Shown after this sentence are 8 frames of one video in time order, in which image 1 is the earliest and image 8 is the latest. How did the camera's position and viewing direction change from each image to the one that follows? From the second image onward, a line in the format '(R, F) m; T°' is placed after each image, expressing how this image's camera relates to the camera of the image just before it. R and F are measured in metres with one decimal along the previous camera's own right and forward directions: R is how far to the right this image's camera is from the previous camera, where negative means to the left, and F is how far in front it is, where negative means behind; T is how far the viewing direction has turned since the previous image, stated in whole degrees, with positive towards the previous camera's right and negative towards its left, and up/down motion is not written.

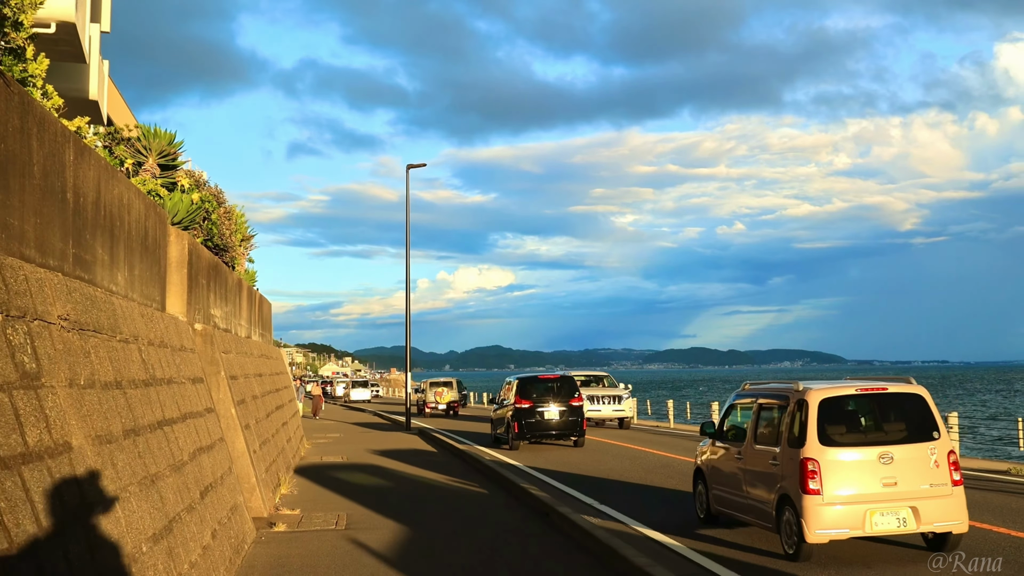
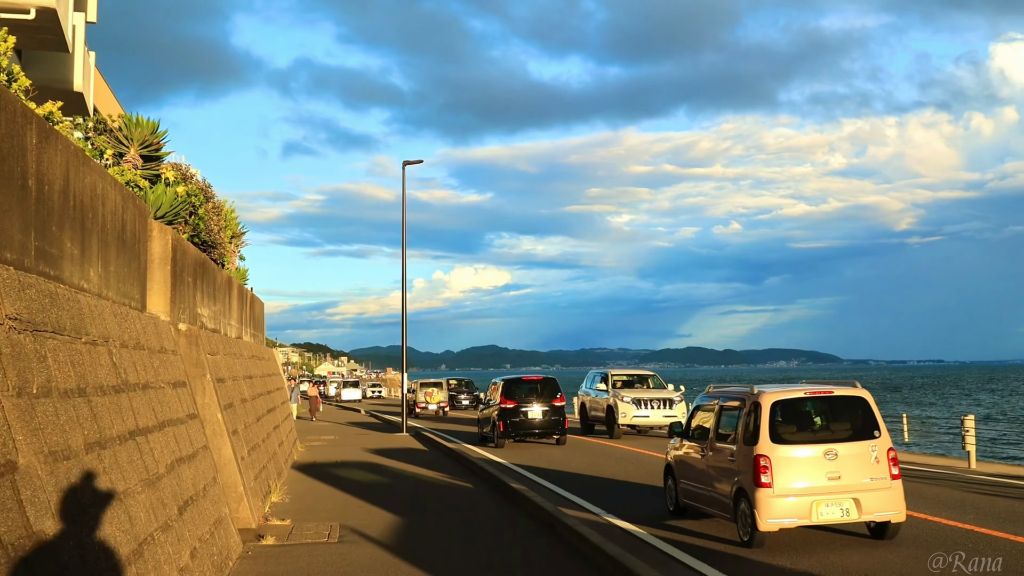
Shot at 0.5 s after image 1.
(-0.1, +0.8) m; 0°
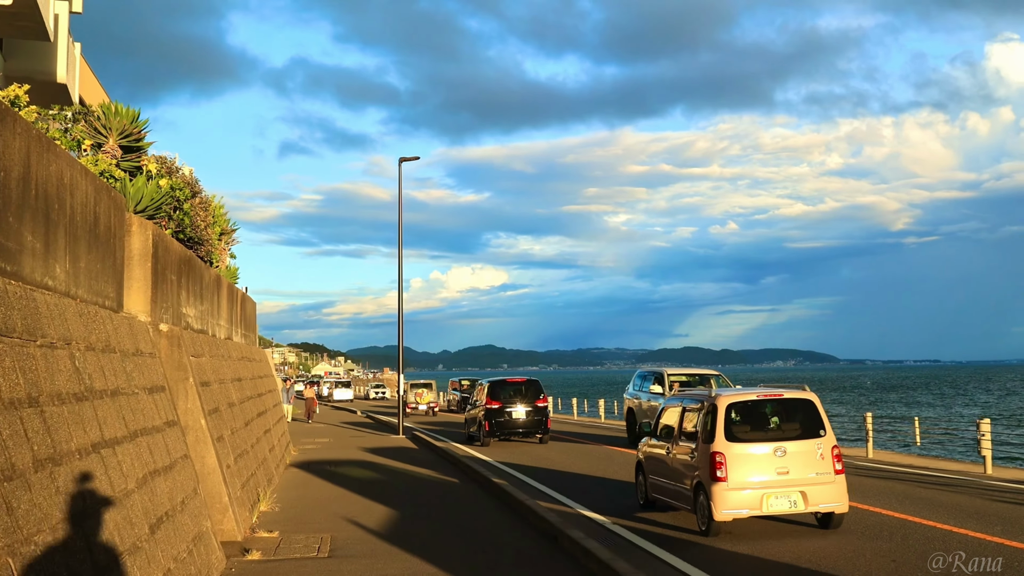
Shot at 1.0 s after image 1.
(+0.2, -0.1) m; 0°
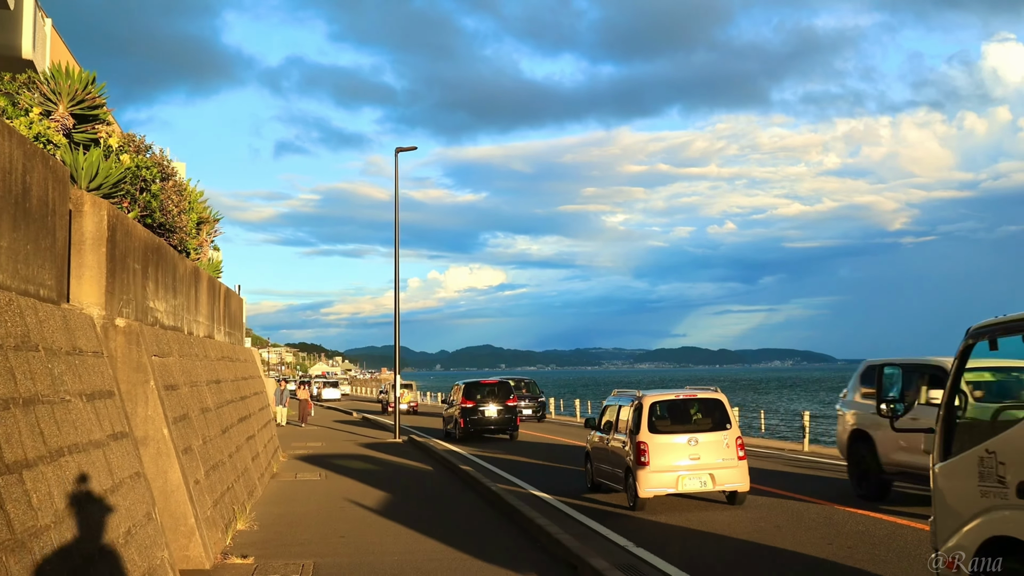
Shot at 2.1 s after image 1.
(+0.2, +0.1) m; 0°
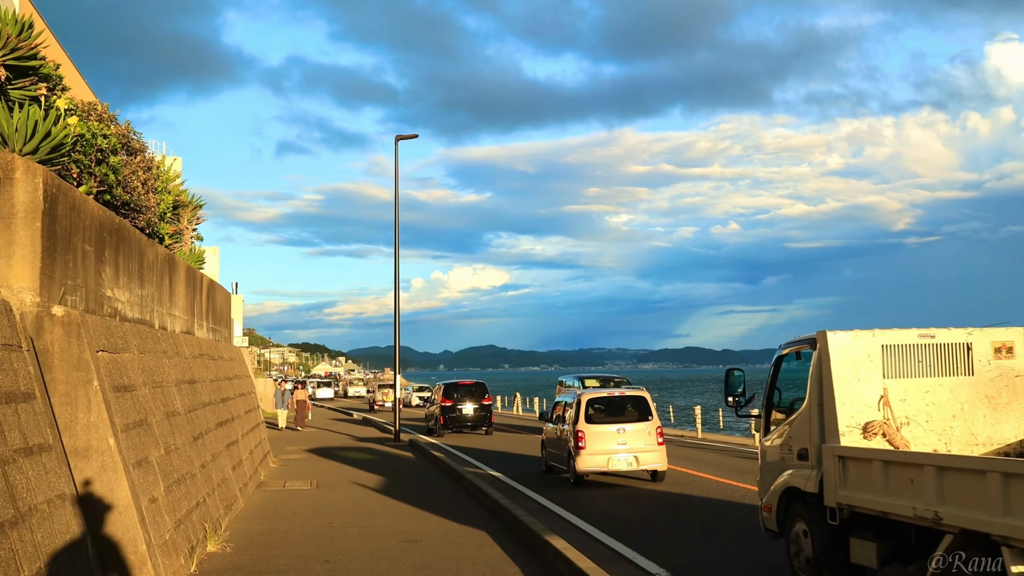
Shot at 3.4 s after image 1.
(+0.4, +0.1) m; 0°
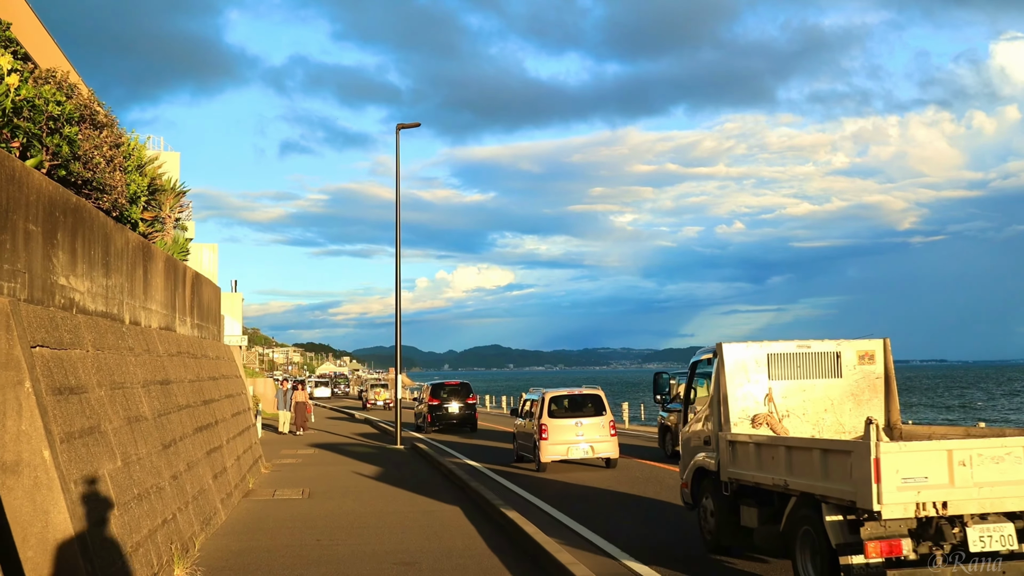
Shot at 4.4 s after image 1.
(+0.2, -1.0) m; 0°
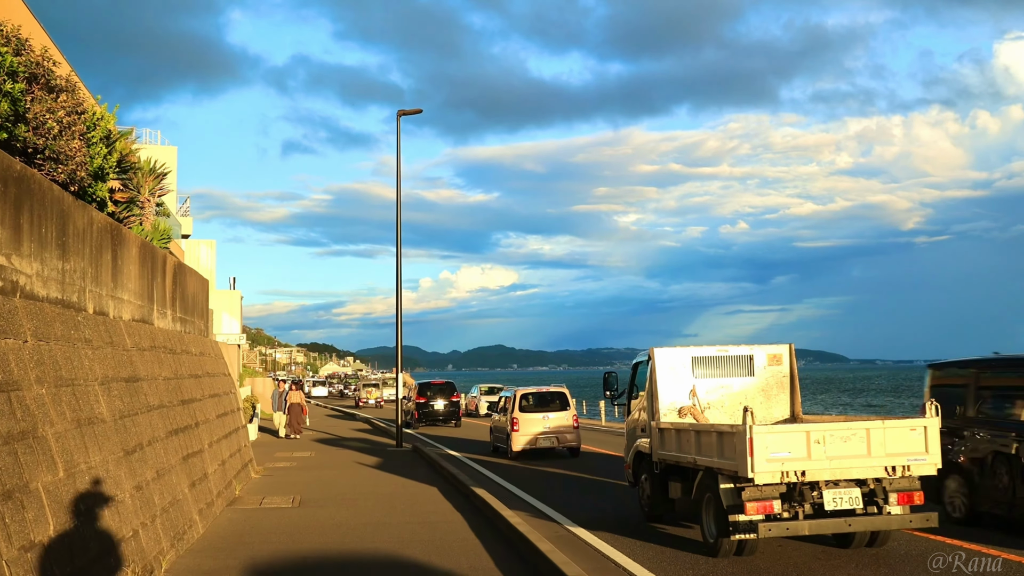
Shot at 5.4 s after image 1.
(+0.2, -1.0) m; 0°
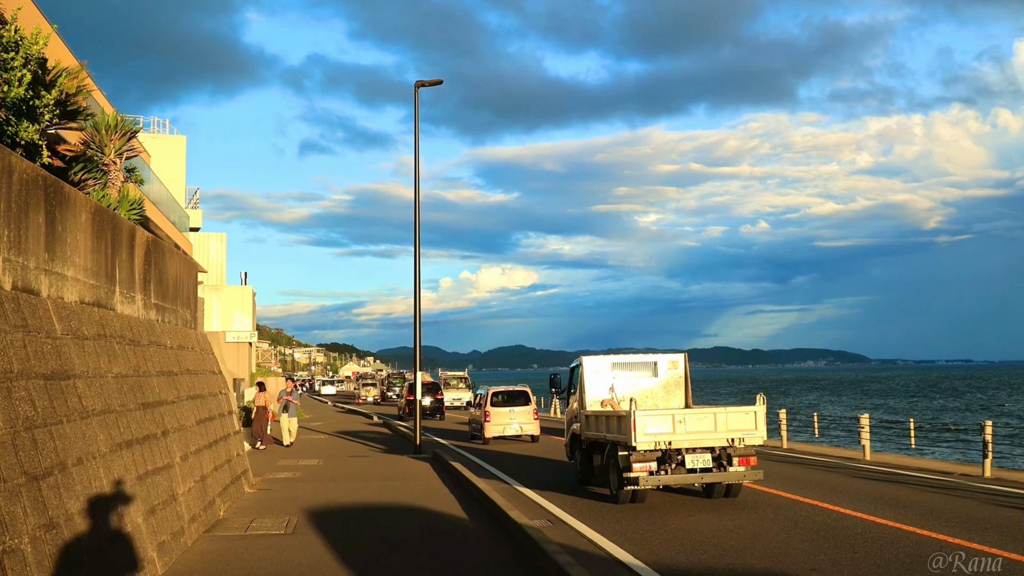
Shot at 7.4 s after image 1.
(+0.5, -2.0) m; -1°
